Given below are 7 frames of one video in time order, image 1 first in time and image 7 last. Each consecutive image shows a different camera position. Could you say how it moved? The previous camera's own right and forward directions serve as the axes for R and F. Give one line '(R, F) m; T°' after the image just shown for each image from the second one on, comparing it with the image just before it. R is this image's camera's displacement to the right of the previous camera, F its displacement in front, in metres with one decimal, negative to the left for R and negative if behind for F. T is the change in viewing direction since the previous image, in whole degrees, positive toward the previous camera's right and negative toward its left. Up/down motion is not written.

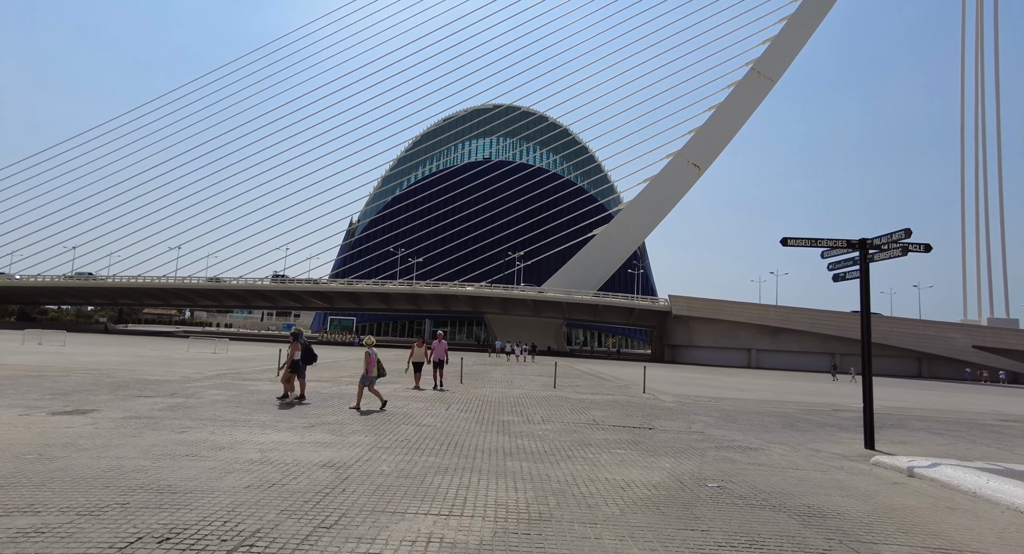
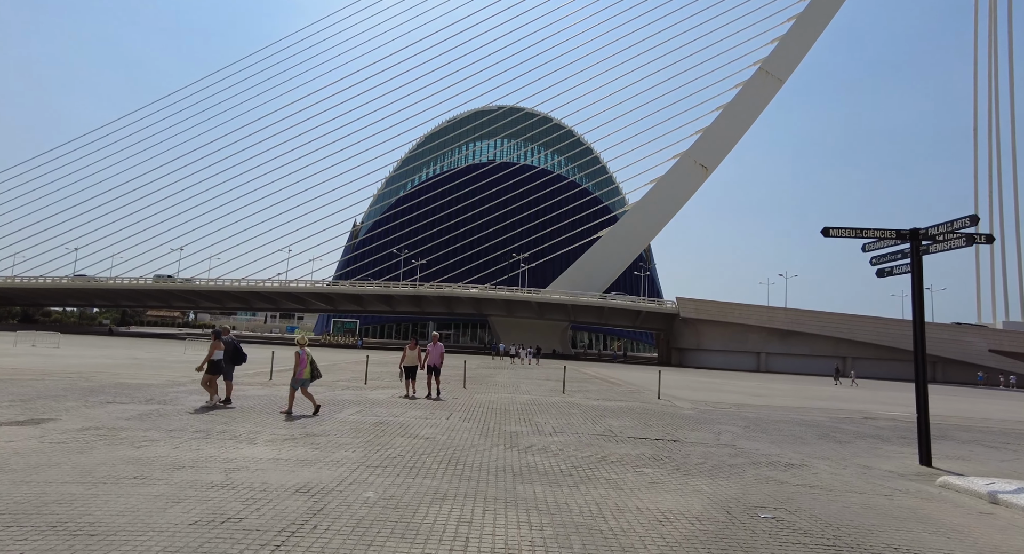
(-0.1, +1.0) m; 0°
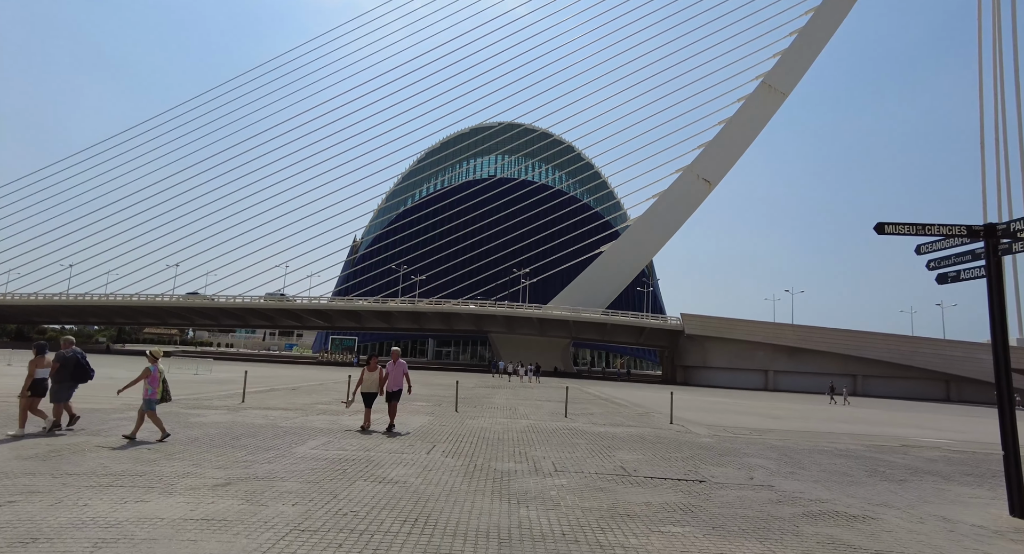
(+0.1, +1.4) m; 0°
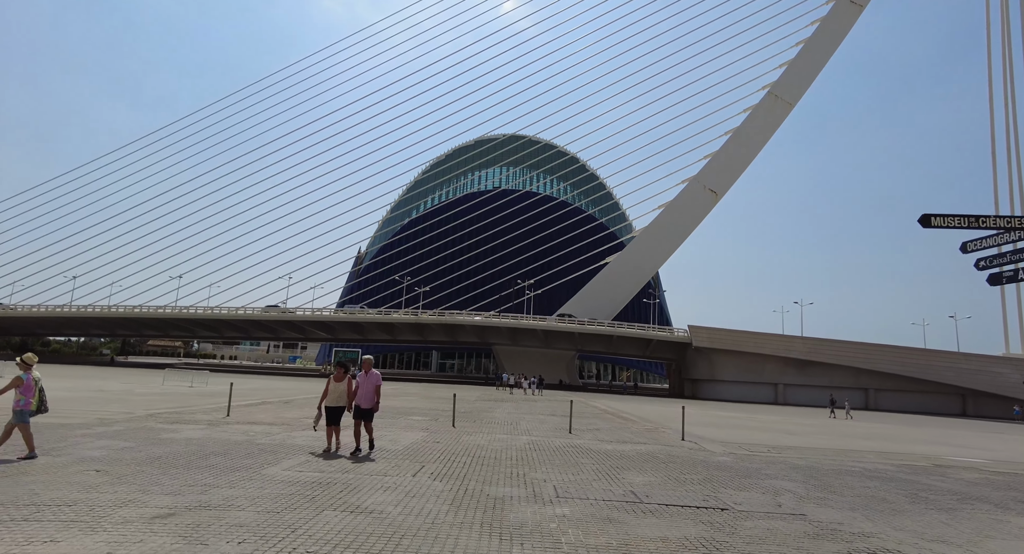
(+0.1, +0.8) m; -1°
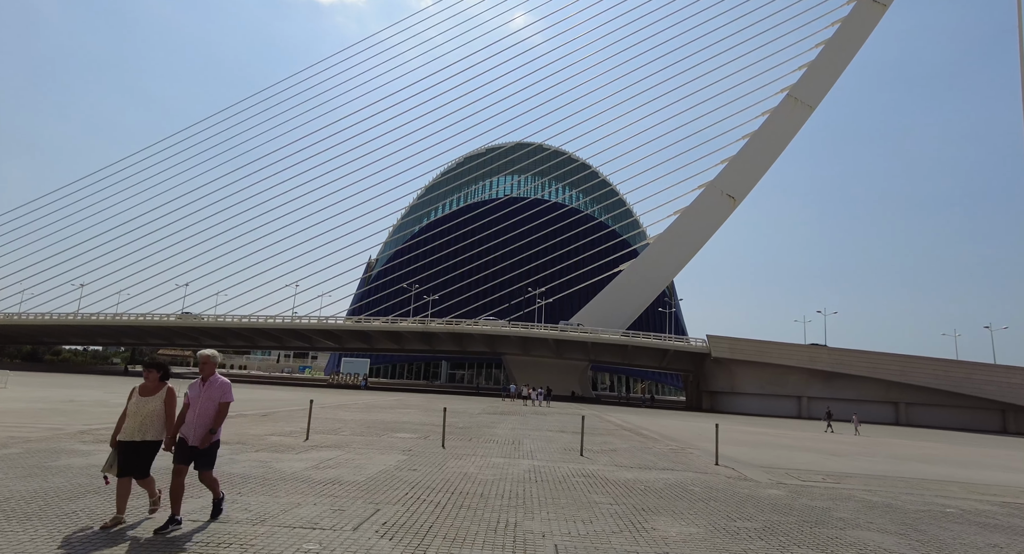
(+0.3, +2.1) m; -1°
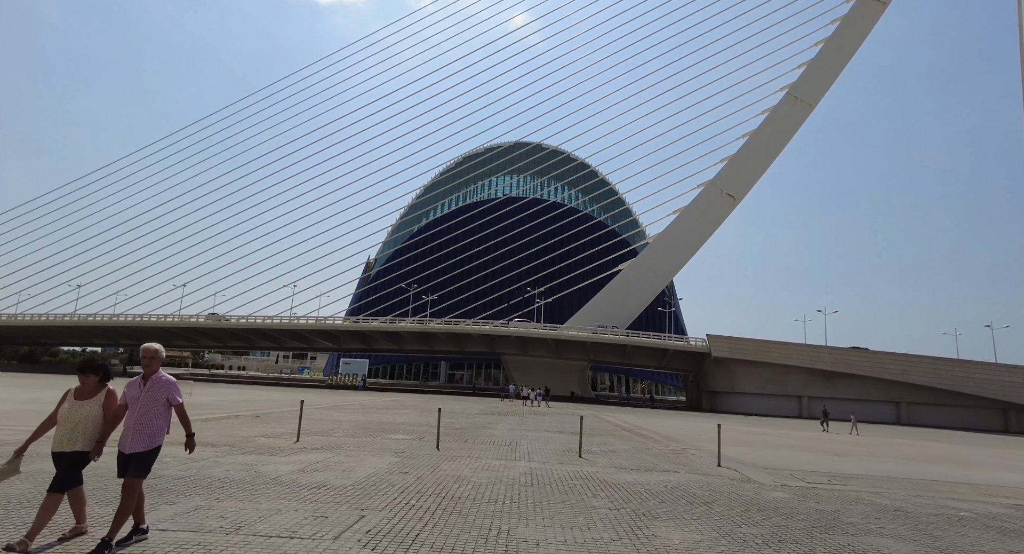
(+0.1, +0.3) m; 0°
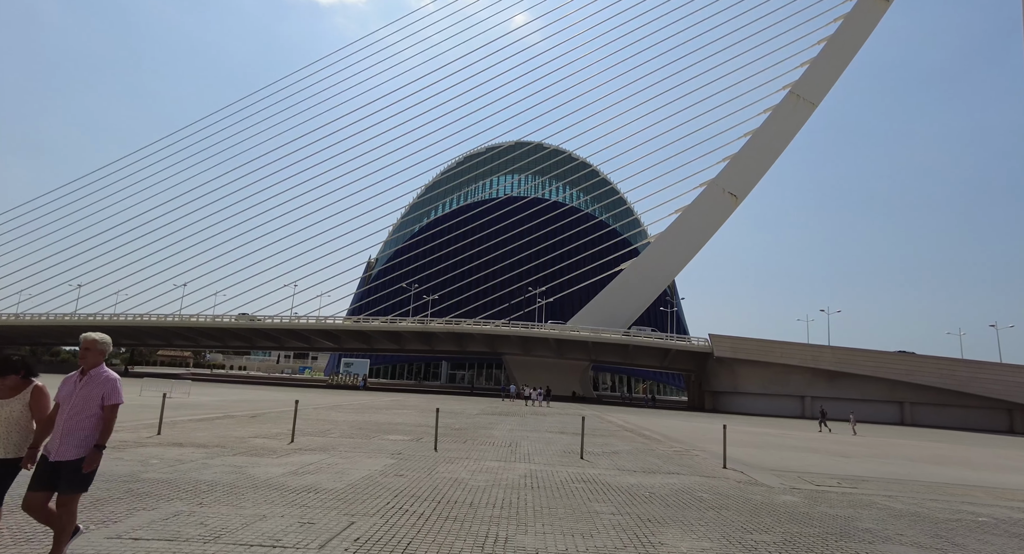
(0.0, +0.3) m; 0°
